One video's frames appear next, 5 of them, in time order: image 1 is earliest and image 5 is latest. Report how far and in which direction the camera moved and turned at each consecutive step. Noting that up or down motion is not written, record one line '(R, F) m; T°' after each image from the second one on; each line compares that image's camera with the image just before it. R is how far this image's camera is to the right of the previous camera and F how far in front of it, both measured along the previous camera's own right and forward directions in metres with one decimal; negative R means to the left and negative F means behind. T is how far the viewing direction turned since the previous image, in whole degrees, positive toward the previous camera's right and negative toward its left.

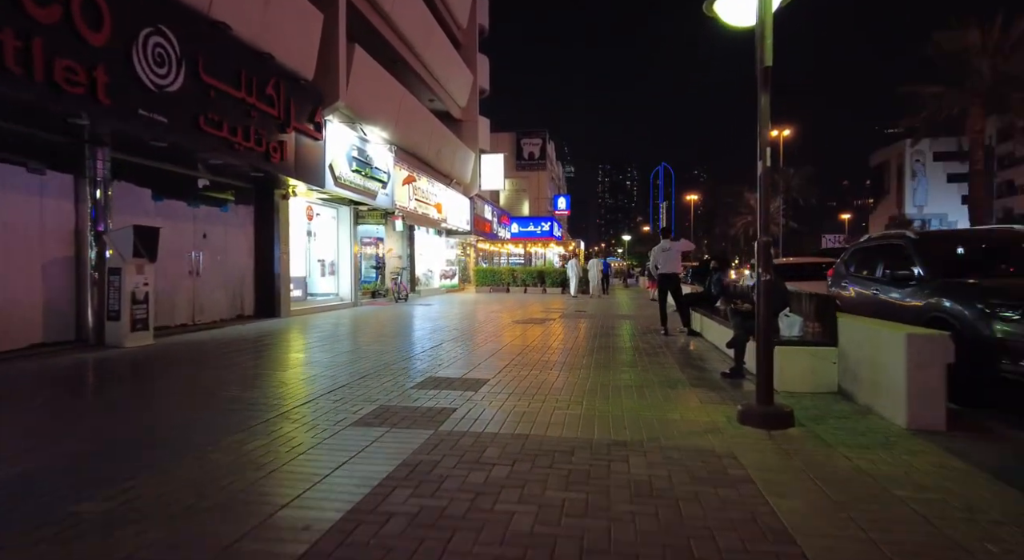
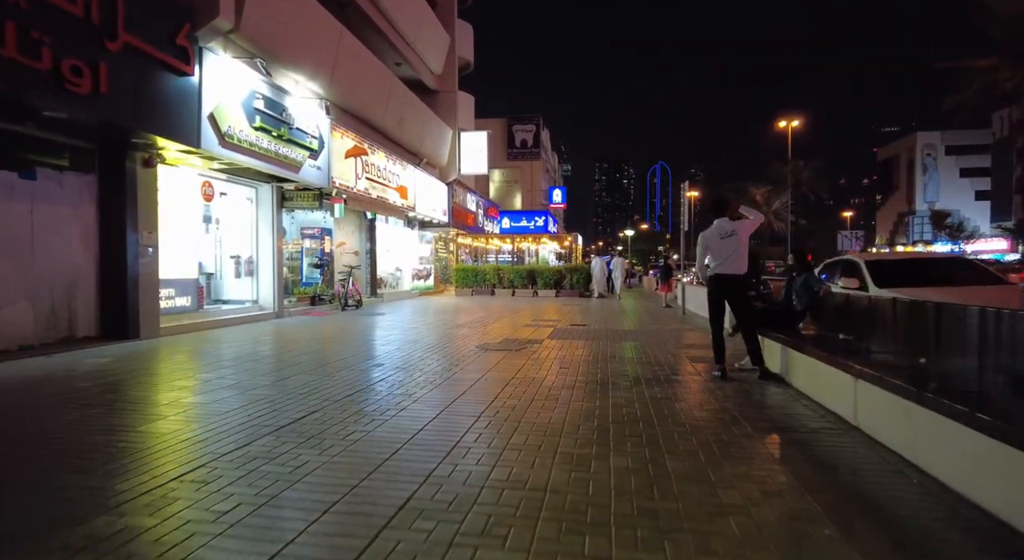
(+0.6, +4.7) m; 0°
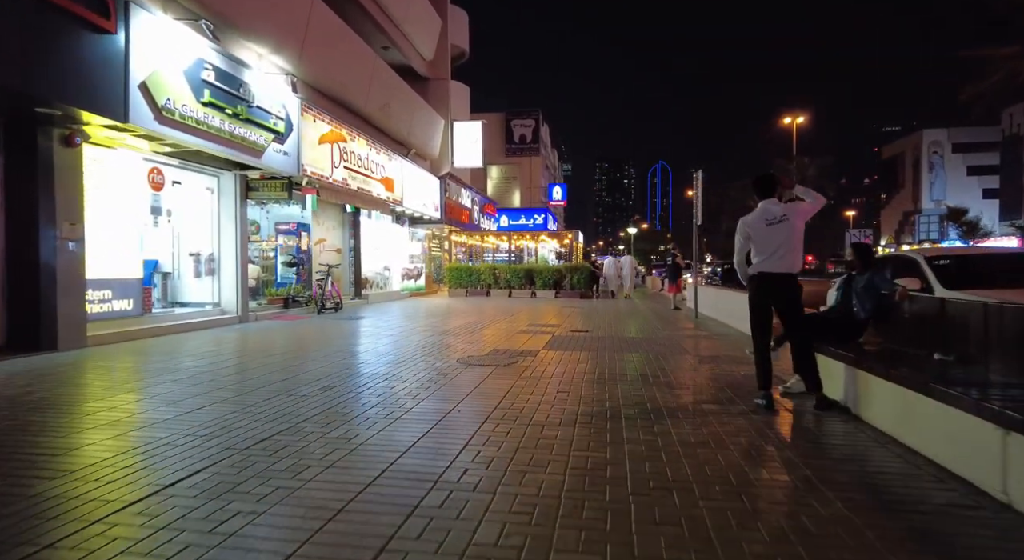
(+0.2, +1.6) m; 0°
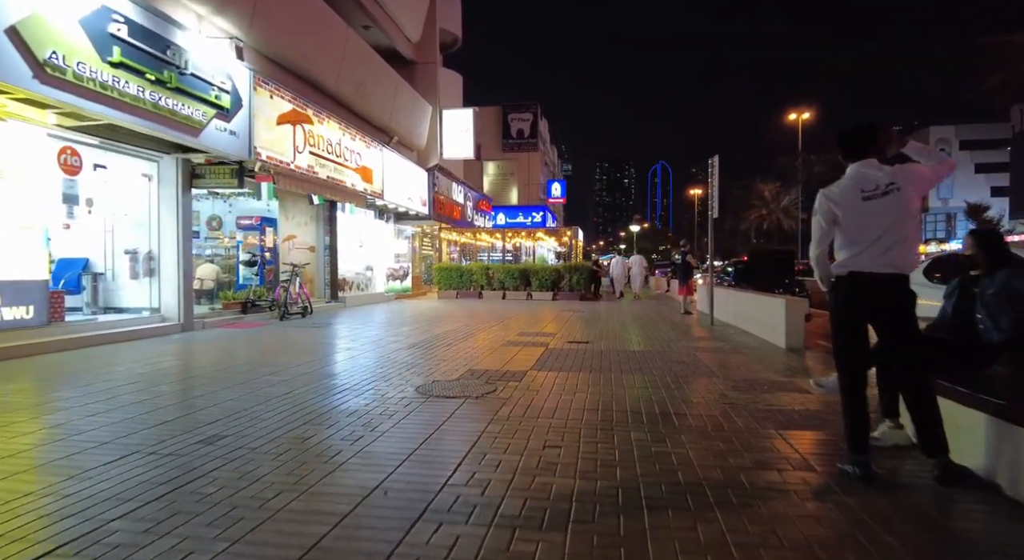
(+0.3, +1.9) m; 0°
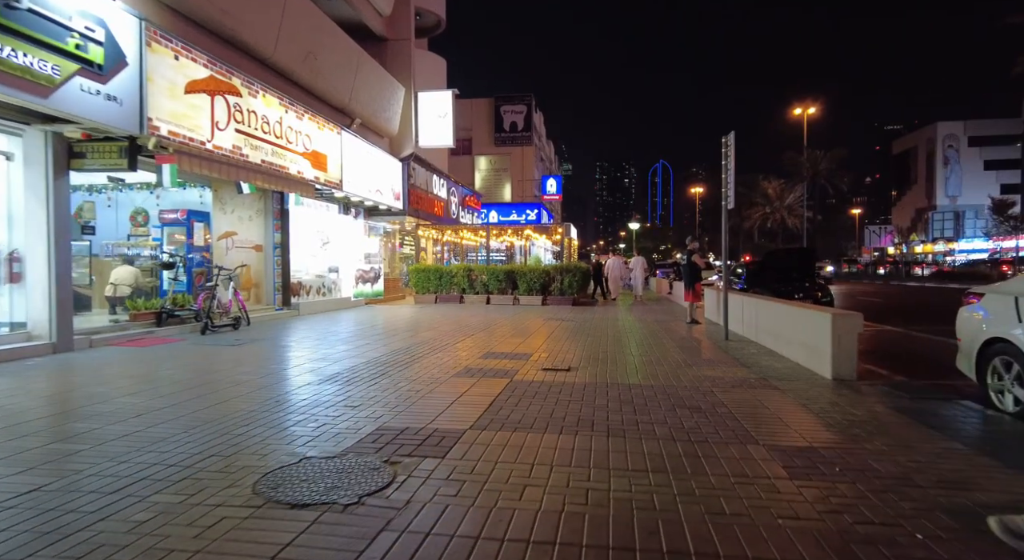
(+0.6, +2.5) m; 0°
